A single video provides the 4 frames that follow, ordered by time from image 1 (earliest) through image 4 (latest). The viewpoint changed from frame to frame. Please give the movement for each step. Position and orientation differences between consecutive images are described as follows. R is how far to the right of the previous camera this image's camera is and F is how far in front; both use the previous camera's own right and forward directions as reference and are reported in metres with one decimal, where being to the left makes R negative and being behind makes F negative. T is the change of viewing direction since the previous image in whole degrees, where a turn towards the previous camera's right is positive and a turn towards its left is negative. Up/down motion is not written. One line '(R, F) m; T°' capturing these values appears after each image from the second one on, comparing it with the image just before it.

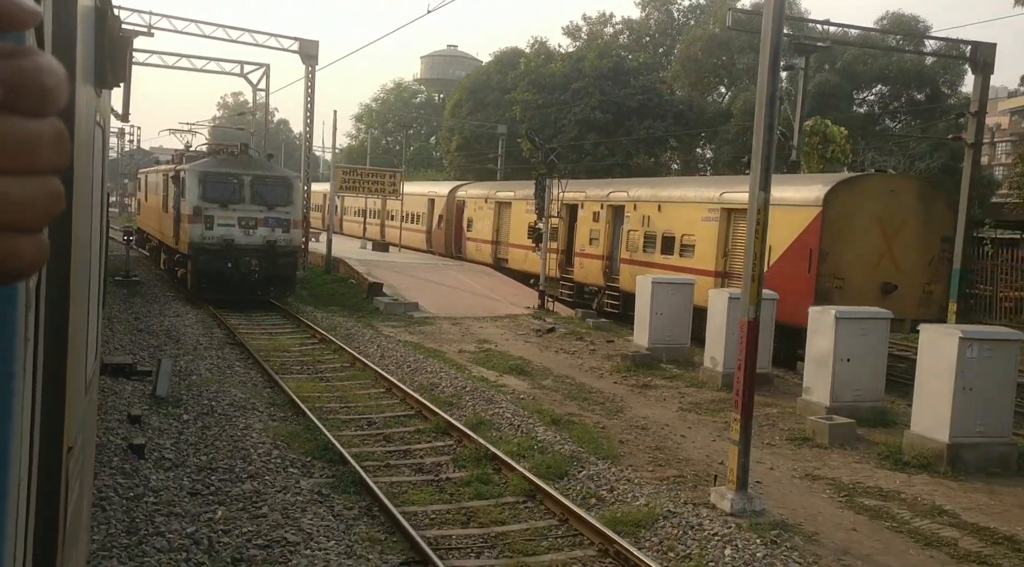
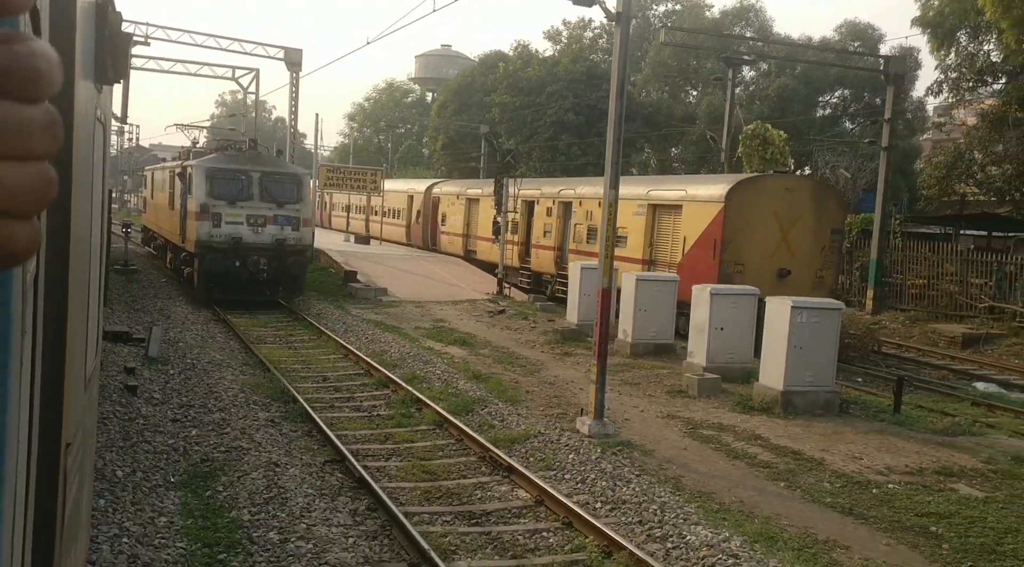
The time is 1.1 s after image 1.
(+0.8, -2.1) m; 0°
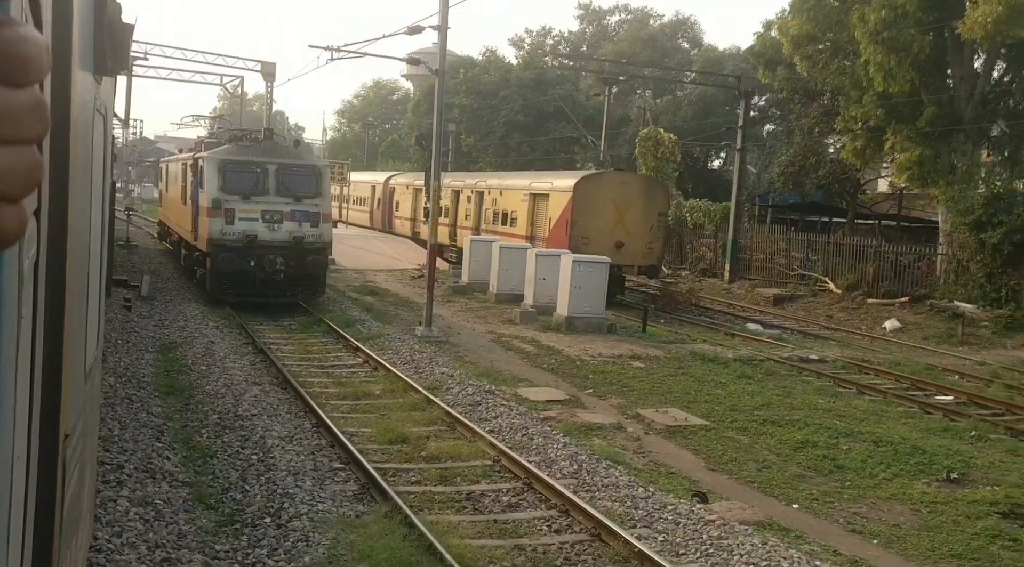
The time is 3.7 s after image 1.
(+2.0, -5.1) m; 0°
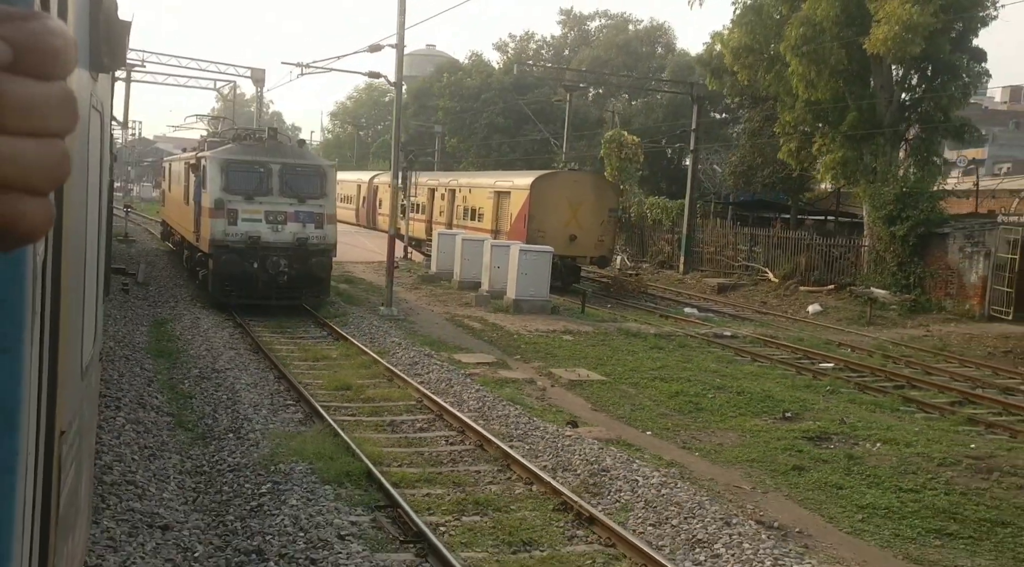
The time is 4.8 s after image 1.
(+0.8, -2.0) m; 0°
